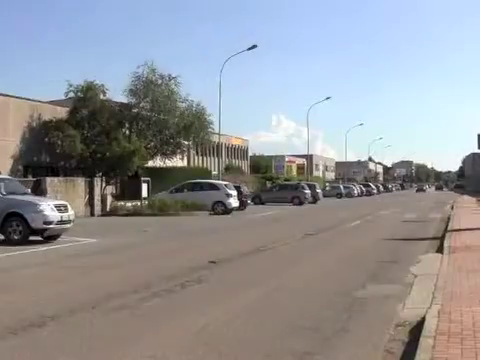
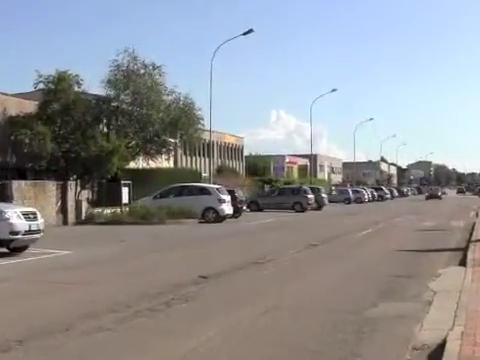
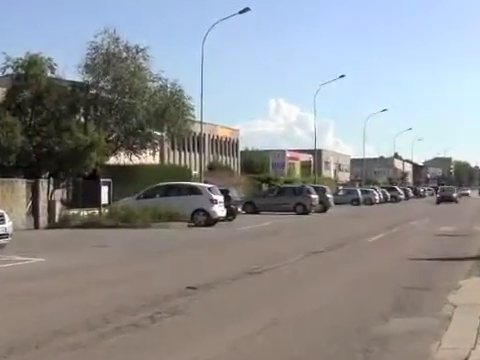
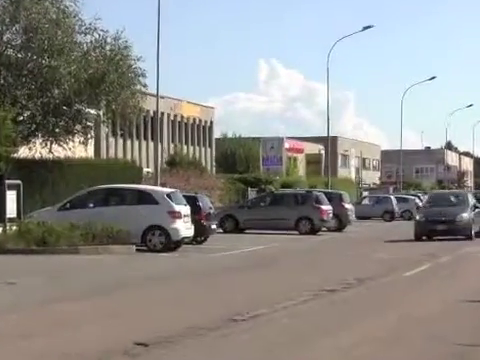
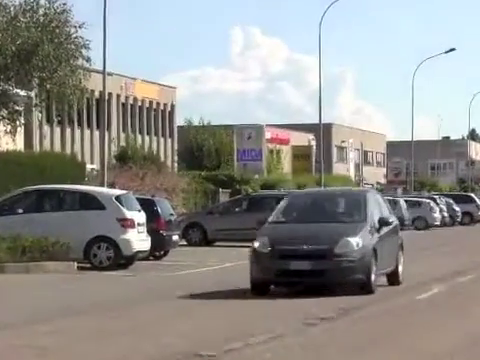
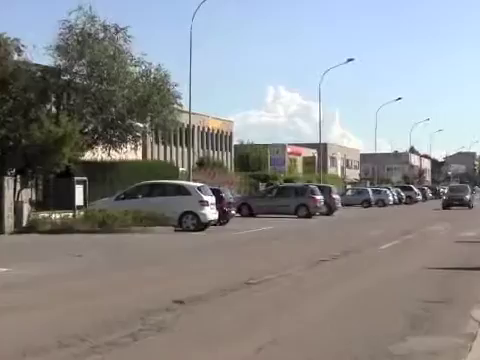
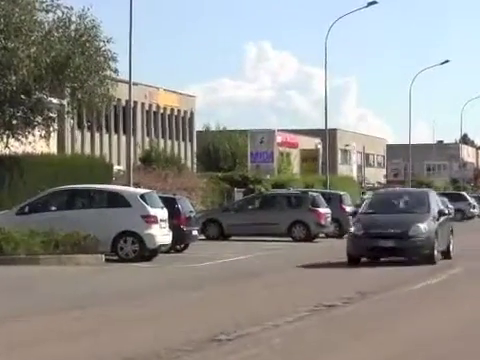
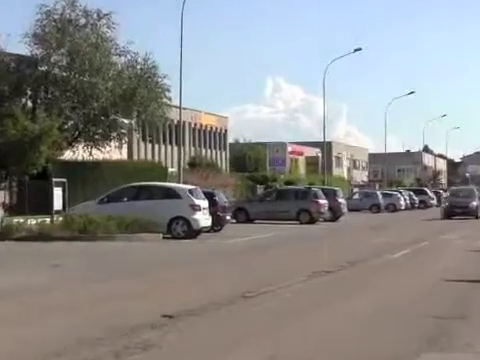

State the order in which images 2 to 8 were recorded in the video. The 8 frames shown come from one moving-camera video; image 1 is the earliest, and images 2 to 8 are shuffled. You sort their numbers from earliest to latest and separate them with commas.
2, 3, 6, 8, 4, 7, 5
